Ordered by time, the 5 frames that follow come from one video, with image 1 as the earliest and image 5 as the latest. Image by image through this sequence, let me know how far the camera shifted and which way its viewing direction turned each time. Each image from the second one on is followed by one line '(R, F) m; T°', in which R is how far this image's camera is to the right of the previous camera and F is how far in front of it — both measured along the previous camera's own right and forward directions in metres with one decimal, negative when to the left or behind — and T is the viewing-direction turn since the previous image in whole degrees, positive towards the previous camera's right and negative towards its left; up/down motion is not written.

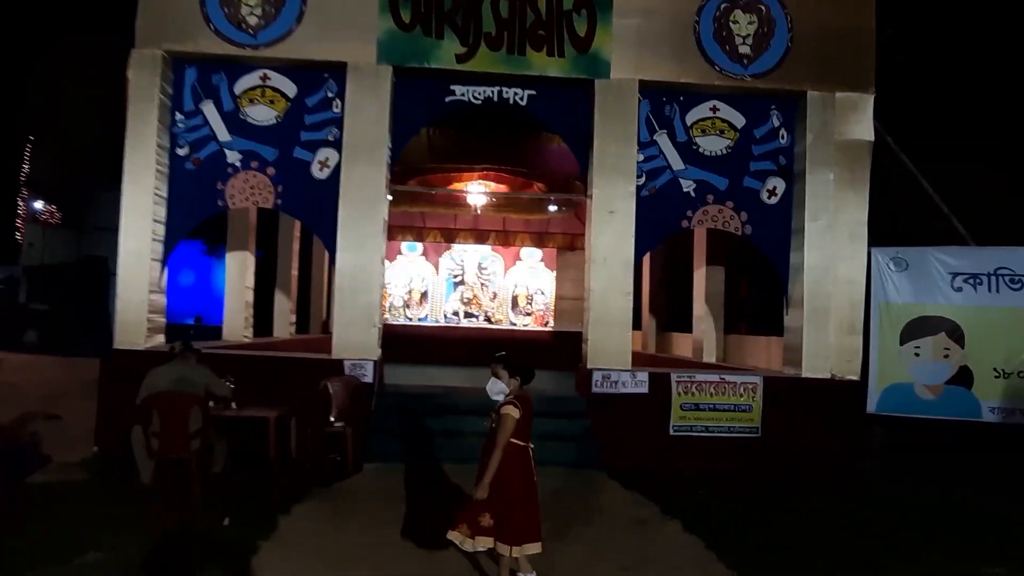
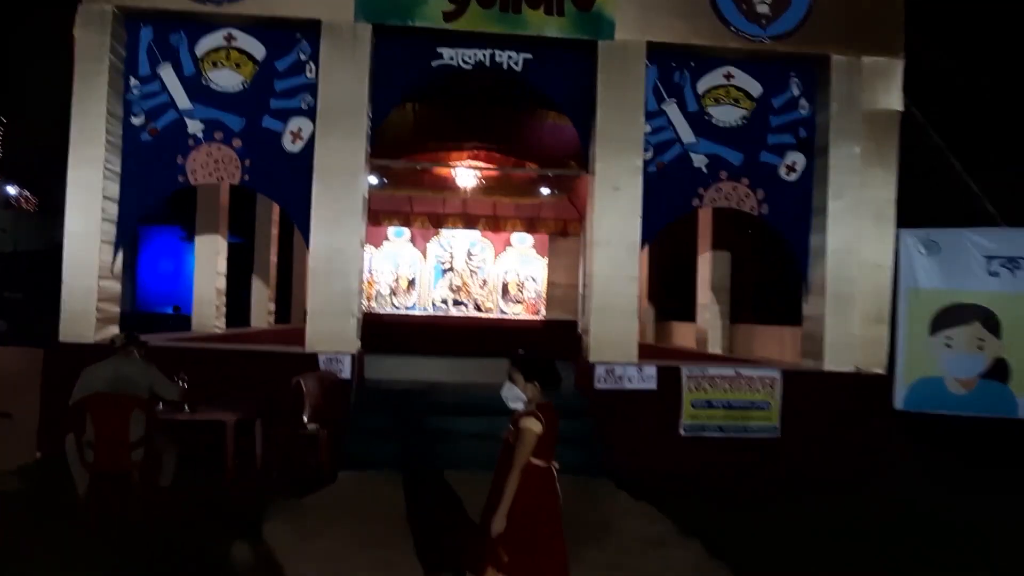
(0.0, +0.7) m; +1°
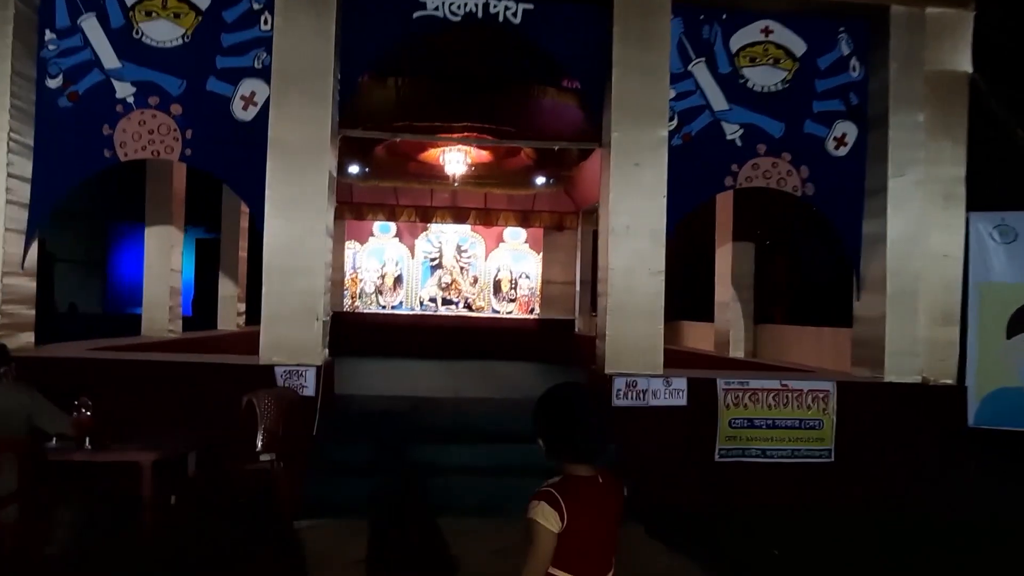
(-0.1, +1.1) m; +1°
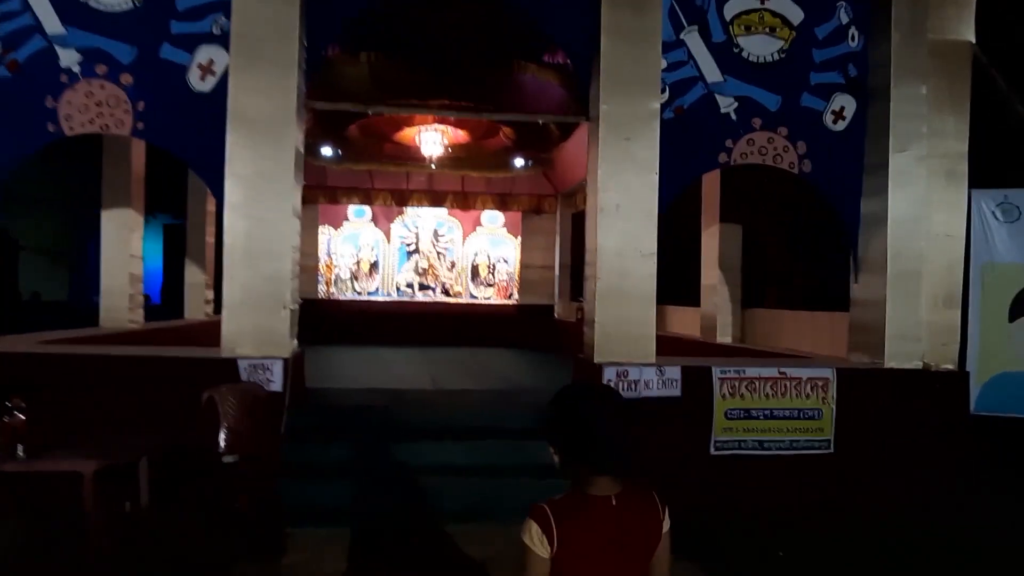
(0.0, +0.4) m; +2°
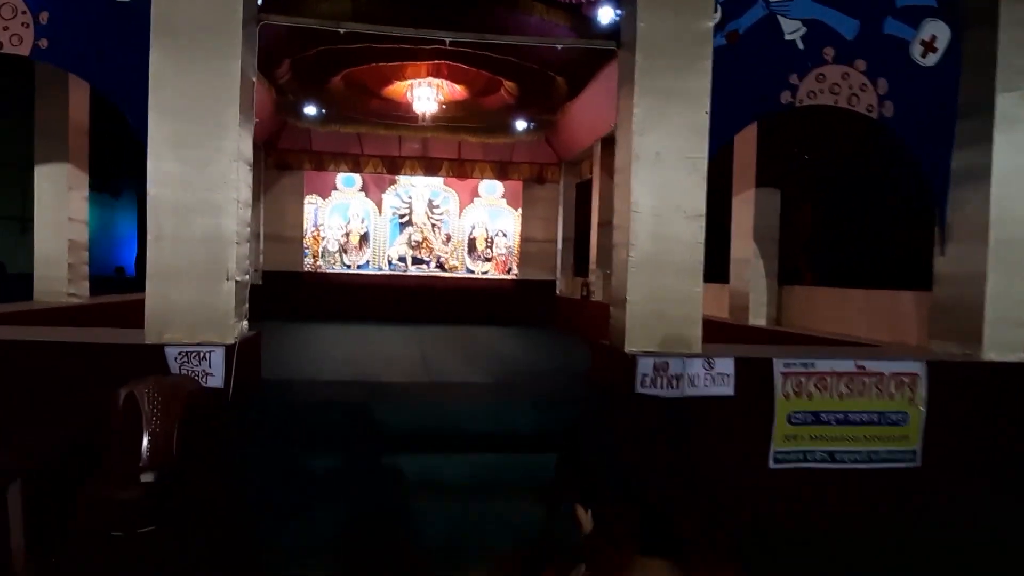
(-0.1, +1.1) m; 0°
